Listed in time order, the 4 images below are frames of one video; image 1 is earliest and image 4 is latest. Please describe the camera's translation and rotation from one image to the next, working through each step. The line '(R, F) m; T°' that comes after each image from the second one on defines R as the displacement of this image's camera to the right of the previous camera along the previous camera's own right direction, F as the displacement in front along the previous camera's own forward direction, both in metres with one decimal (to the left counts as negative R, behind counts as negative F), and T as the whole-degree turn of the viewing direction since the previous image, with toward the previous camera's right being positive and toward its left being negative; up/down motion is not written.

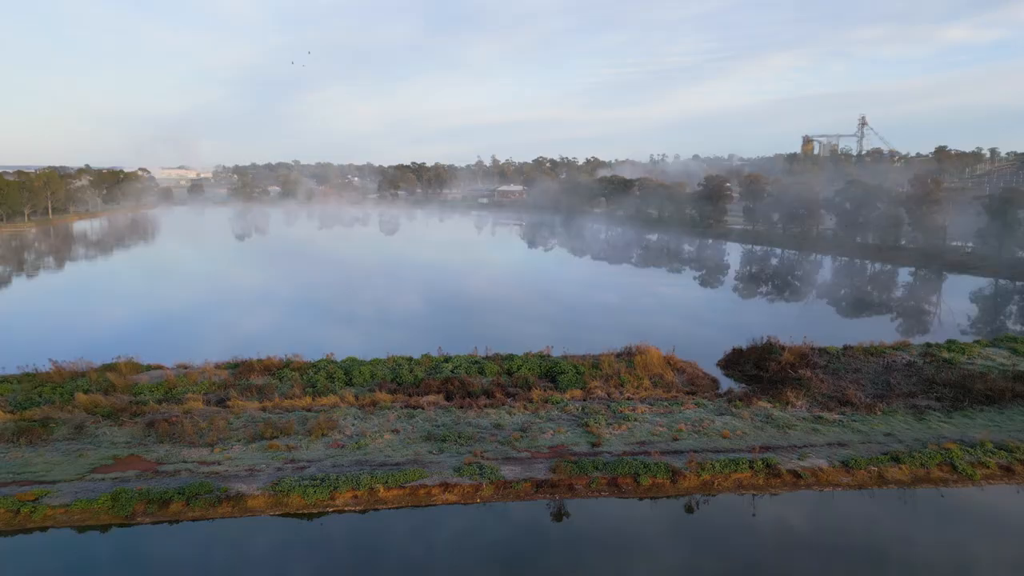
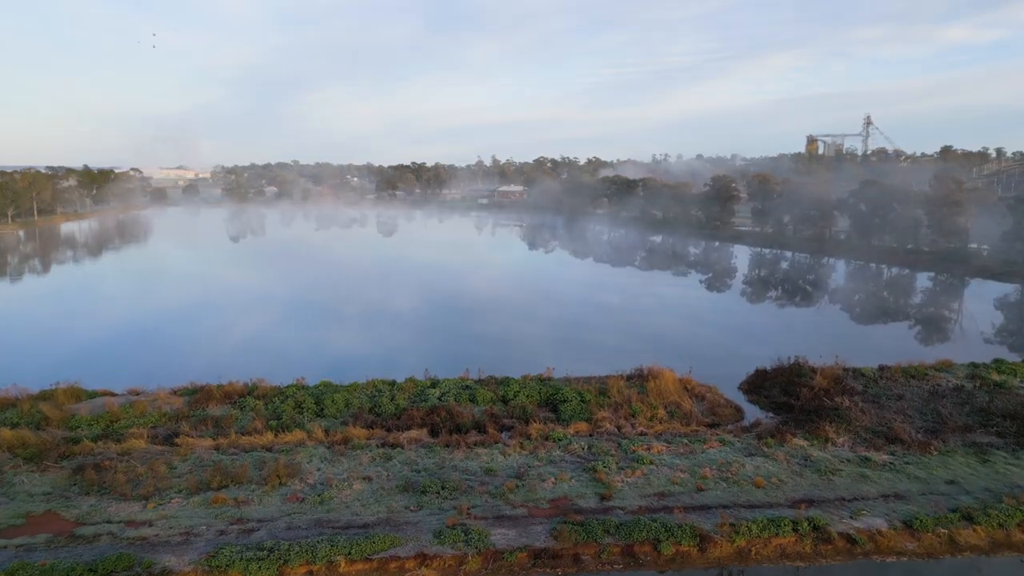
(0.0, +0.8) m; 0°
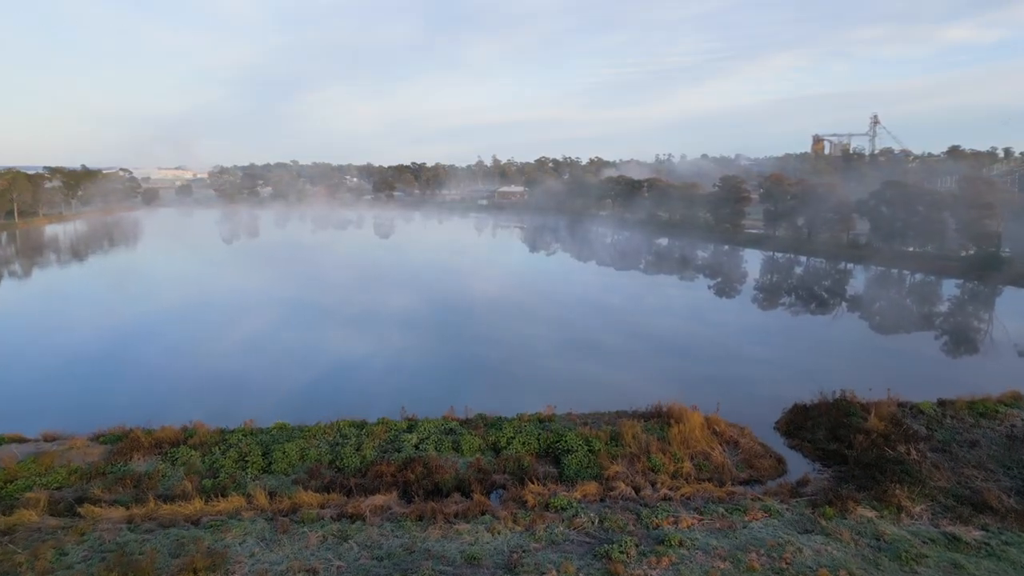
(0.0, +1.0) m; 0°
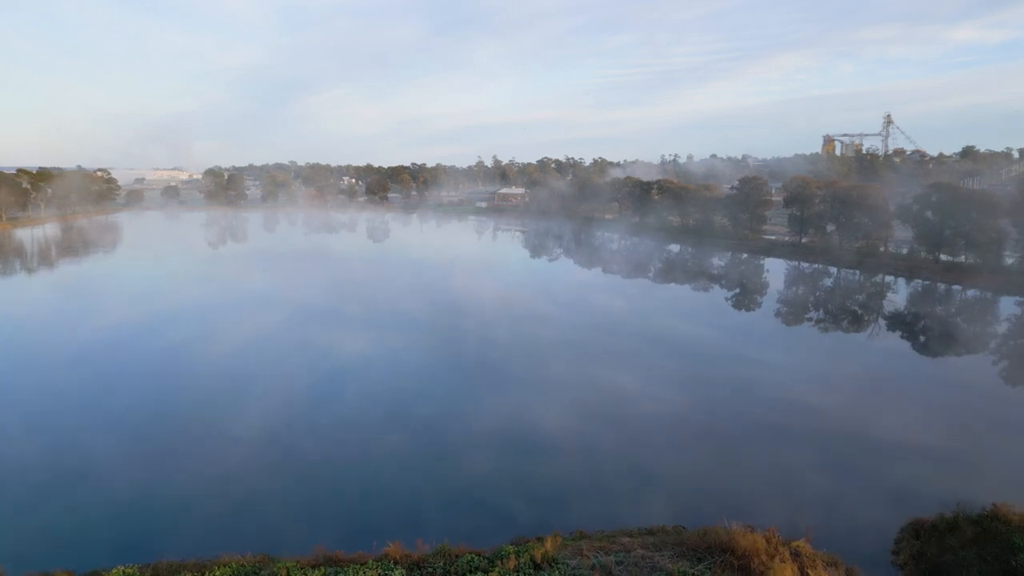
(+0.1, +1.9) m; 0°
